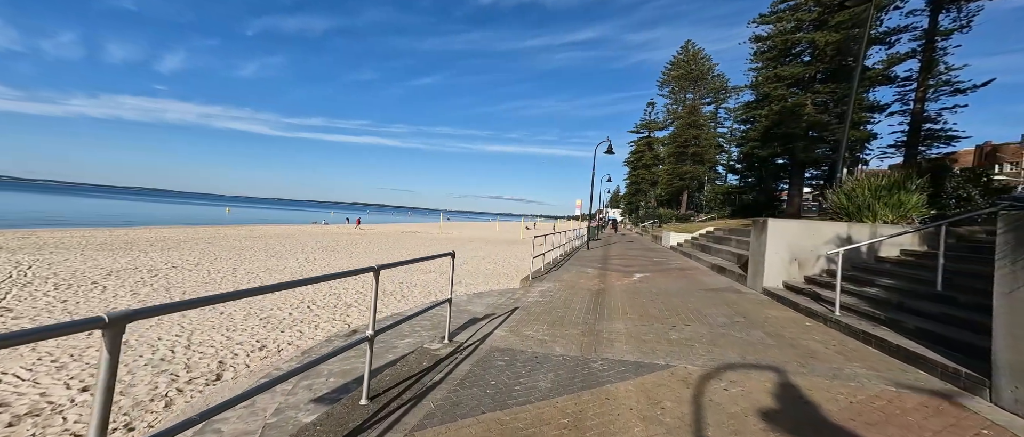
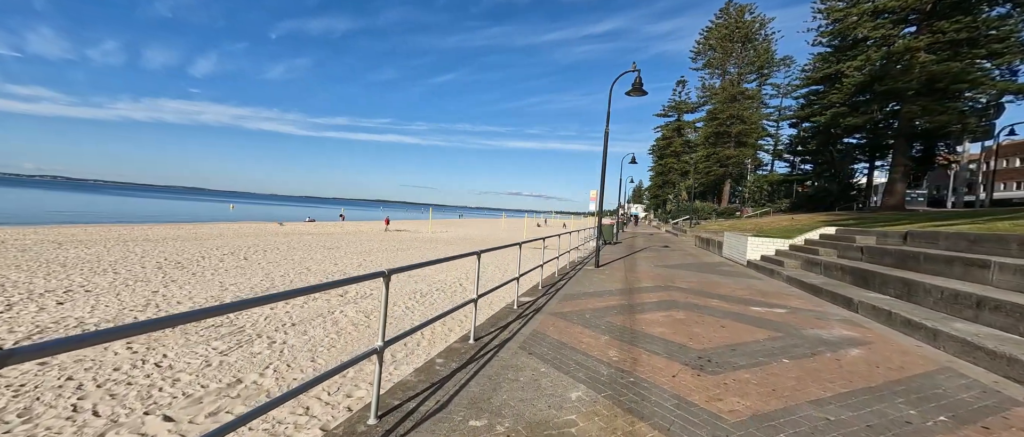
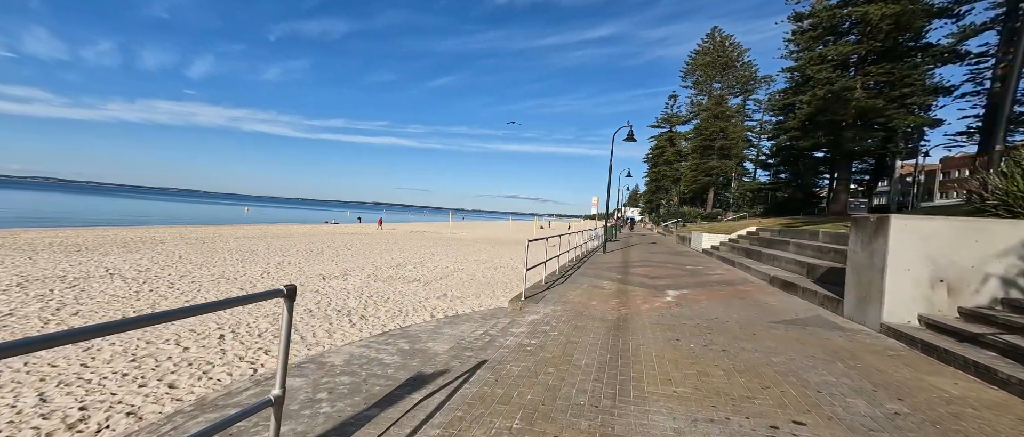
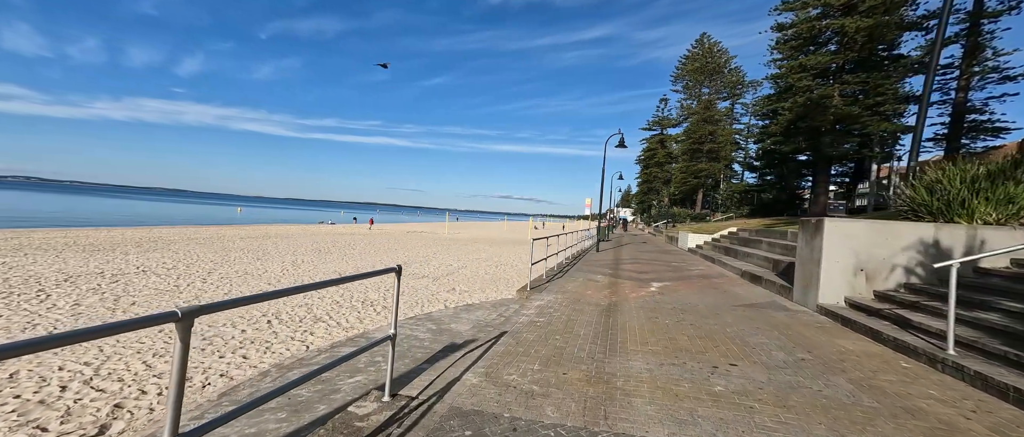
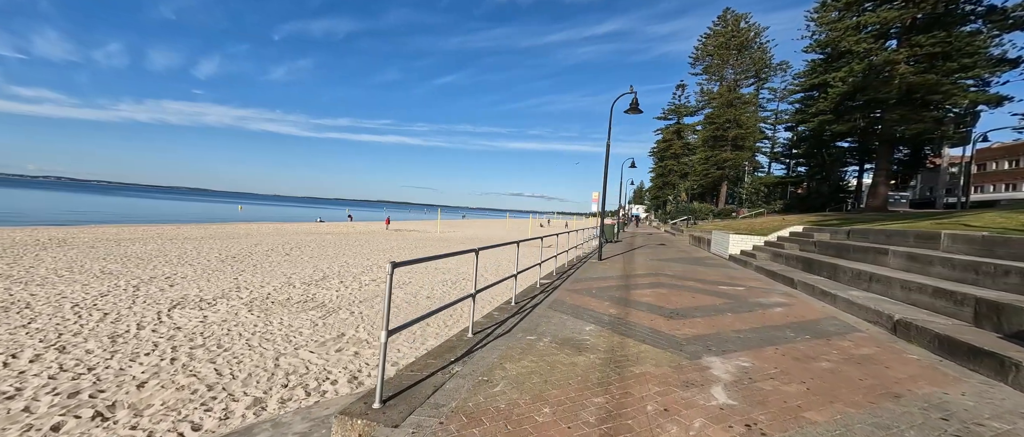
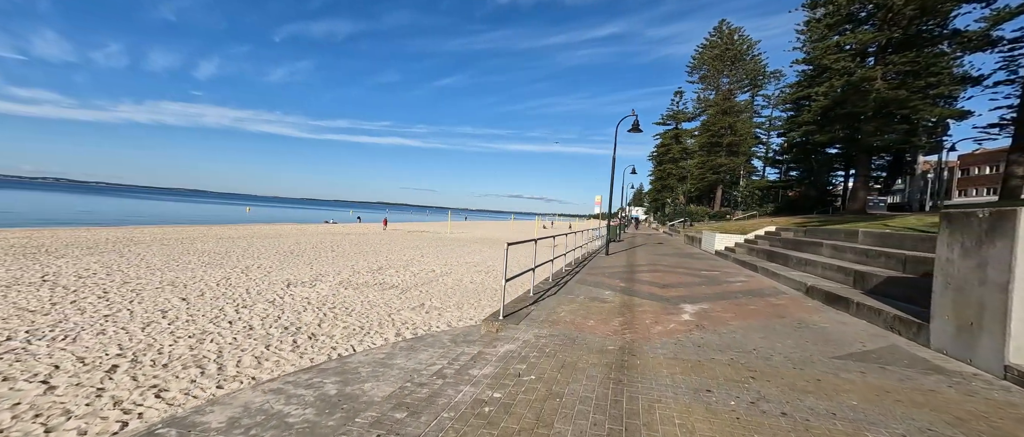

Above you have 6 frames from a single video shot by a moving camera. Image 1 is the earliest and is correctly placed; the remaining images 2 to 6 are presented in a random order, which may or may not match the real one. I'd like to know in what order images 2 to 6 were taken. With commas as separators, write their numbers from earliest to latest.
4, 3, 6, 5, 2
